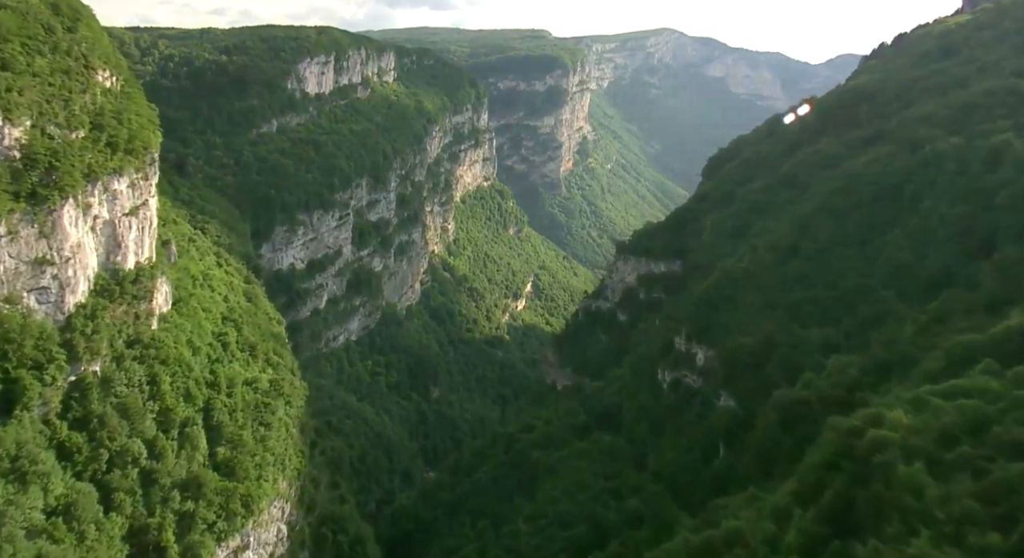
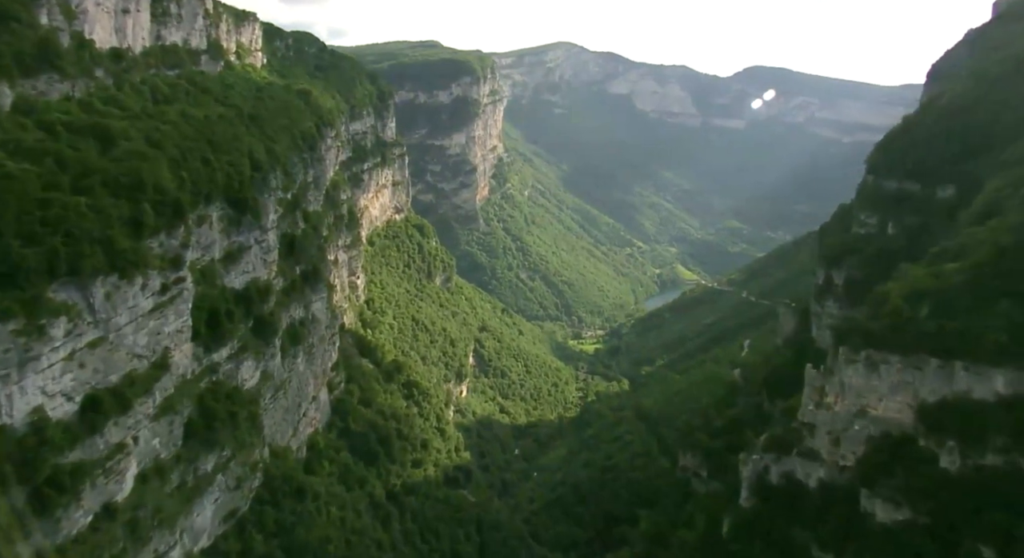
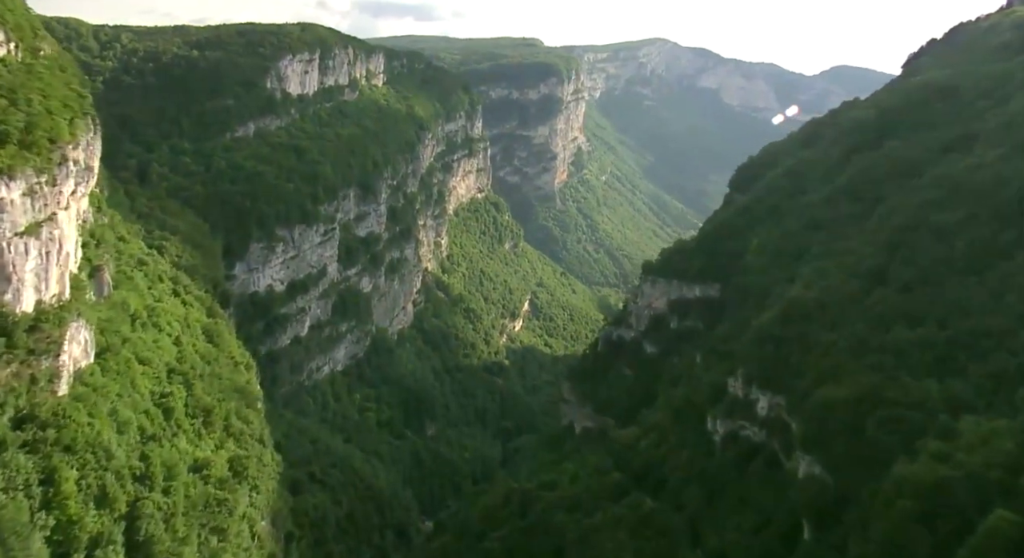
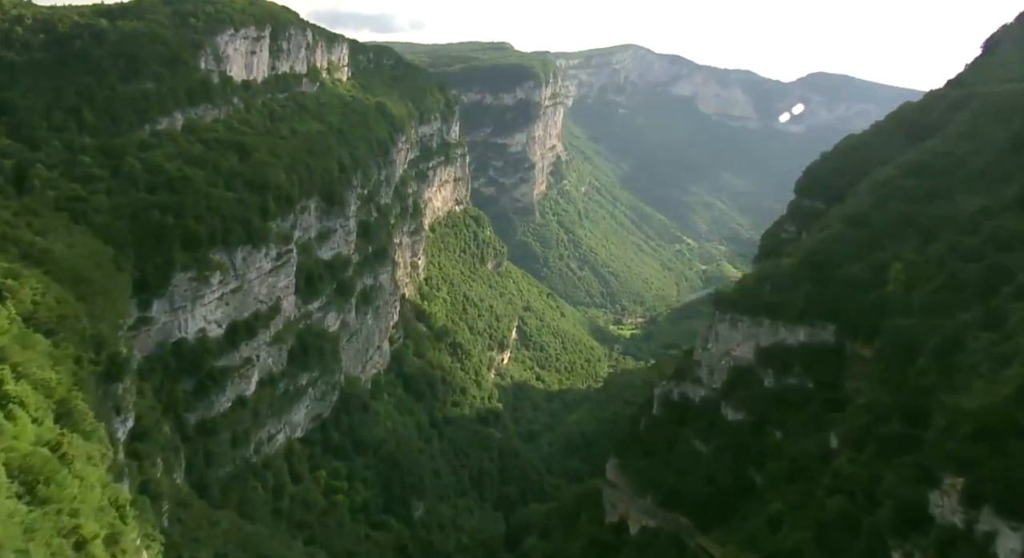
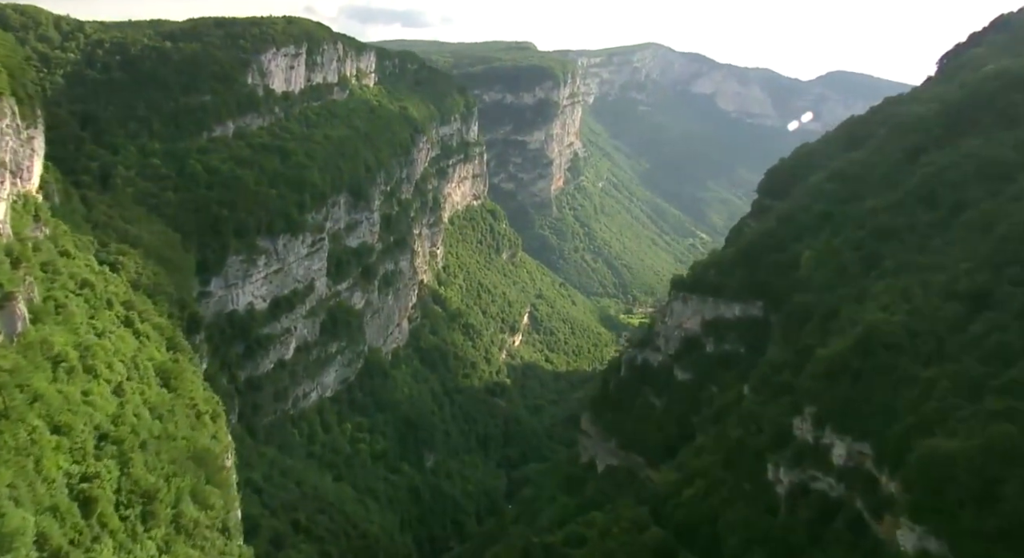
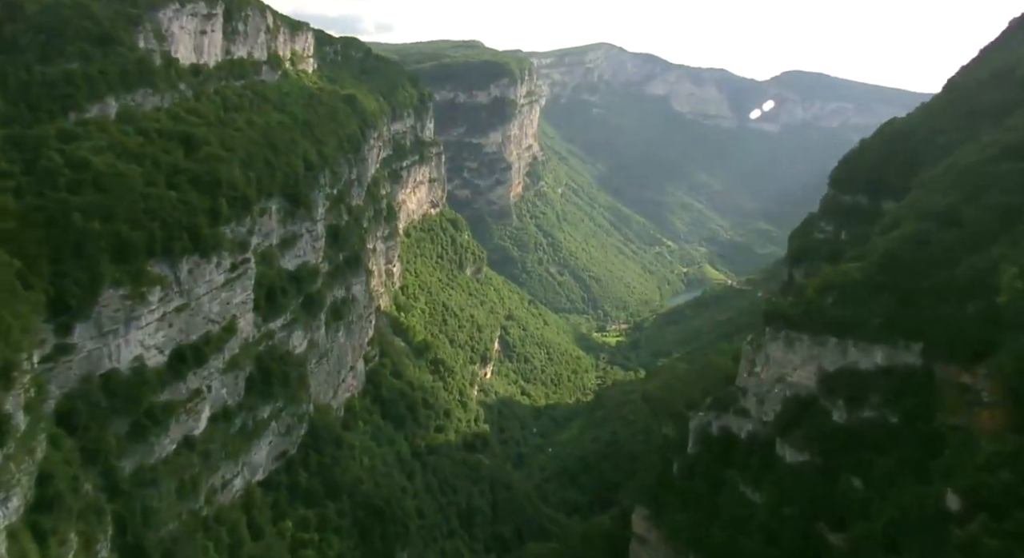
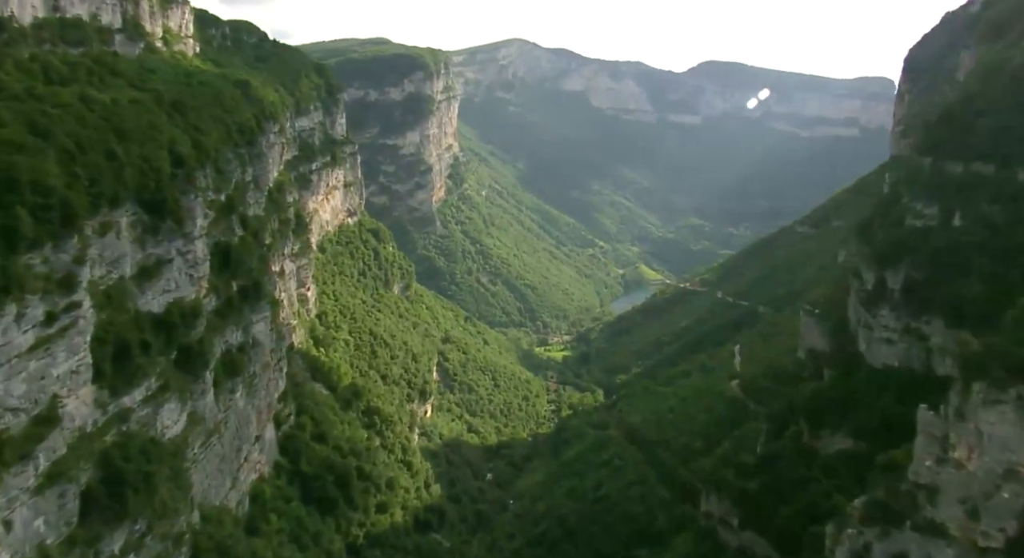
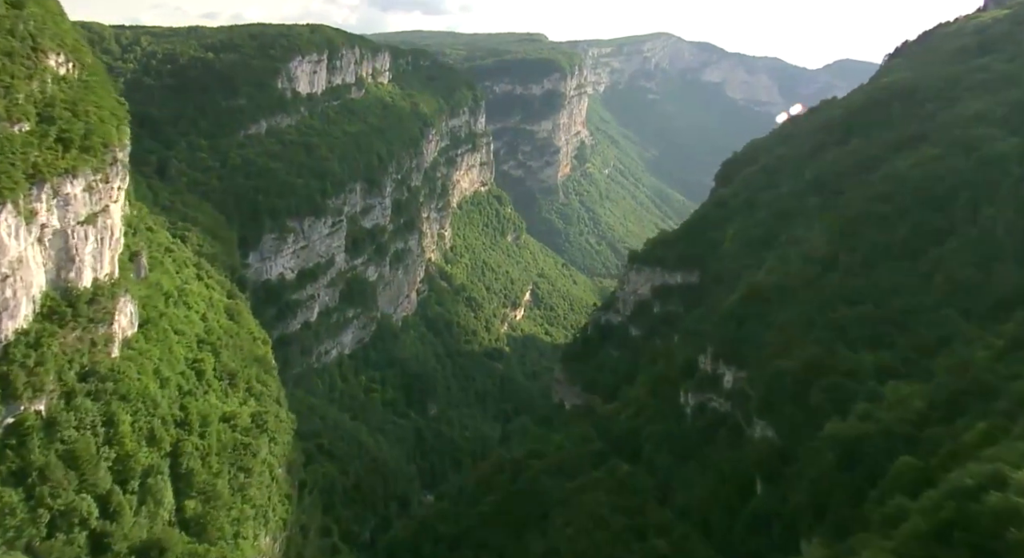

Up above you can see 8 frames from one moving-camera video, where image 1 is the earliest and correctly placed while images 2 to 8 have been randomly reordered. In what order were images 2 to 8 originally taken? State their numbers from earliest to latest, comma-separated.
8, 3, 5, 4, 6, 2, 7
